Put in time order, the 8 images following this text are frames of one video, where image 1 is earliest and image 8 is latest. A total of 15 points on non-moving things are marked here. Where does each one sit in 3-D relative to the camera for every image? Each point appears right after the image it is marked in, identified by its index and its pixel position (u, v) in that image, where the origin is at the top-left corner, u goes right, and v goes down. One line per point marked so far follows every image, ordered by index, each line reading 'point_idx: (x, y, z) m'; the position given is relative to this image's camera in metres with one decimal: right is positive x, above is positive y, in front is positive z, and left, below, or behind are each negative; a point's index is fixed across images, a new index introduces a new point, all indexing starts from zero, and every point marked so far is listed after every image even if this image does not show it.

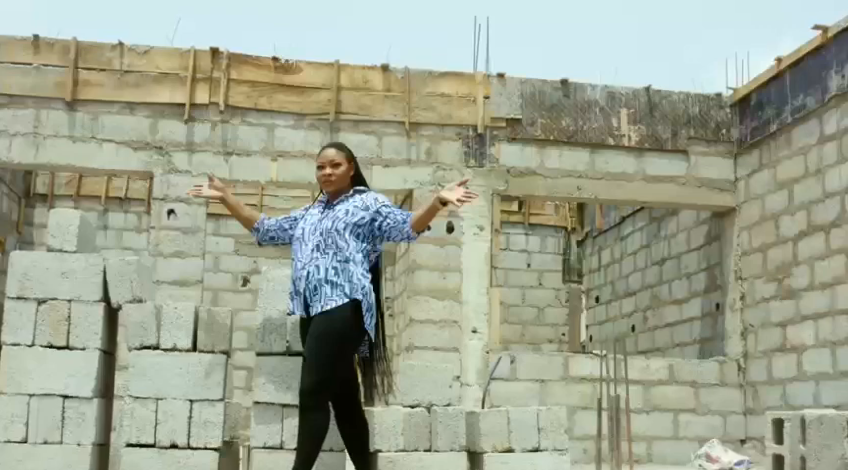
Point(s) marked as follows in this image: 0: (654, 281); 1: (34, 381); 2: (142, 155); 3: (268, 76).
0: (+2.4, -0.5, +10.4) m
1: (-1.7, -0.6, +4.5) m
2: (-2.2, +0.6, +7.9) m
3: (-1.3, +1.3, +8.2) m
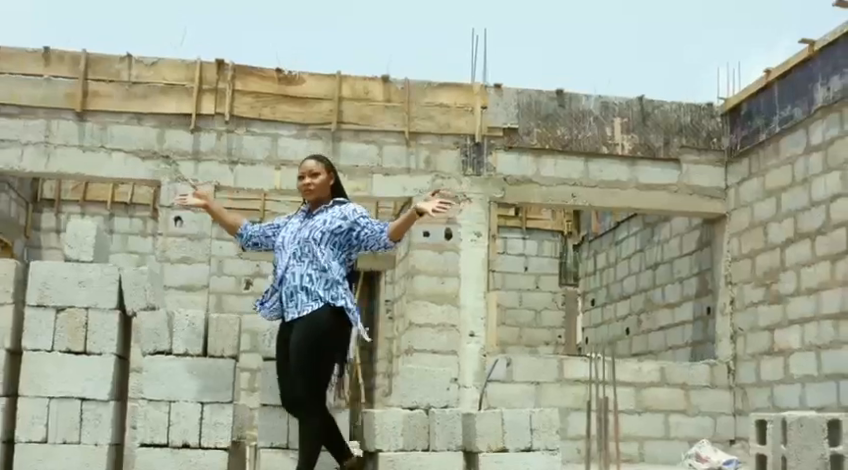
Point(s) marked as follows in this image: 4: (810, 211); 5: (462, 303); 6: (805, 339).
0: (+2.4, -0.5, +10.7) m
1: (-1.7, -0.7, +4.7) m
2: (-2.2, +0.6, +8.2) m
3: (-1.3, +1.2, +8.4) m
4: (+2.9, +0.2, +7.7) m
5: (+0.3, -0.6, +8.4) m
6: (+2.9, -0.8, +7.6) m
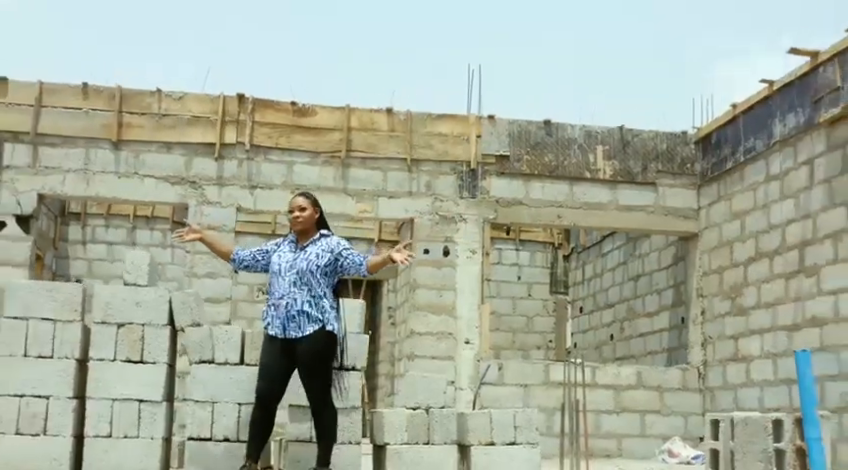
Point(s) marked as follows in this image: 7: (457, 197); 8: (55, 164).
0: (+2.4, -0.7, +11.6) m
1: (-1.7, -0.8, +5.6) m
2: (-2.2, +0.4, +9.1) m
3: (-1.3, +1.1, +9.3) m
4: (+2.9, 0.0, +8.6) m
5: (+0.3, -0.7, +9.3) m
6: (+2.9, -0.9, +8.6) m
7: (+0.3, +0.4, +9.6) m
8: (-3.3, +0.6, +9.0) m
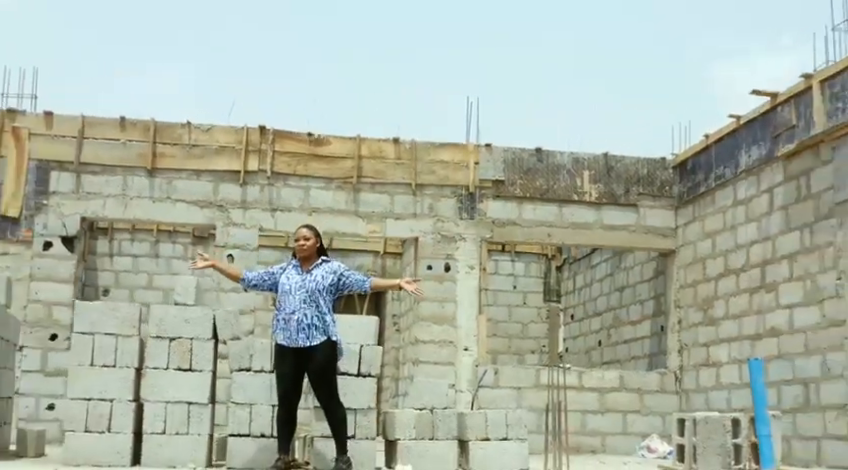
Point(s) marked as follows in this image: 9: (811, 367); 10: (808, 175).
0: (+2.4, -0.9, +12.7) m
1: (-1.7, -1.0, +6.7) m
2: (-2.2, +0.2, +10.1) m
3: (-1.2, +0.9, +10.4) m
4: (+3.0, -0.2, +9.7) m
5: (+0.3, -0.9, +10.3) m
6: (+2.9, -1.1, +9.6) m
7: (+0.3, +0.2, +10.6) m
8: (-3.2, +0.4, +10.0) m
9: (+3.2, -1.1, +8.3) m
10: (+3.2, +0.5, +8.5) m
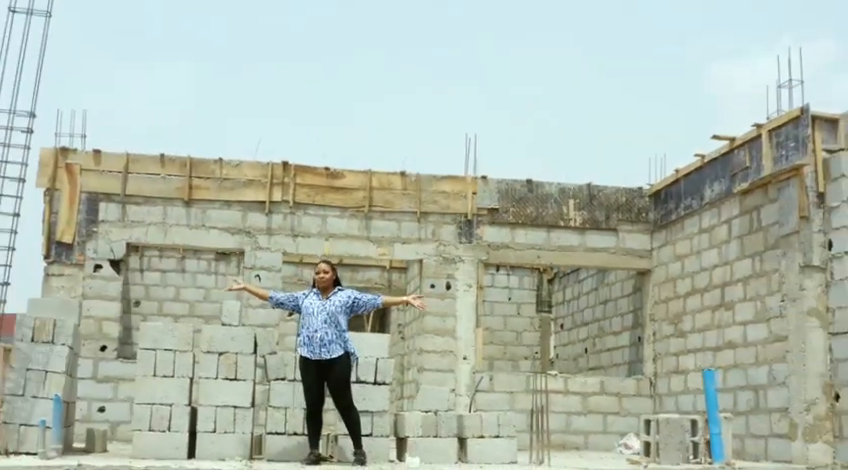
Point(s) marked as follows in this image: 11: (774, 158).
0: (+2.4, -1.1, +14.0) m
1: (-1.6, -1.3, +8.0) m
2: (-2.1, 0.0, +11.5) m
3: (-1.2, +0.6, +11.8) m
4: (+3.0, -0.4, +11.0) m
5: (+0.4, -1.2, +11.7) m
6: (+2.9, -1.4, +11.0) m
7: (+0.4, -0.1, +12.0) m
8: (-3.2, +0.2, +11.4) m
9: (+3.2, -1.3, +9.7) m
10: (+3.3, +0.2, +9.9) m
11: (+3.3, +0.7, +9.6) m
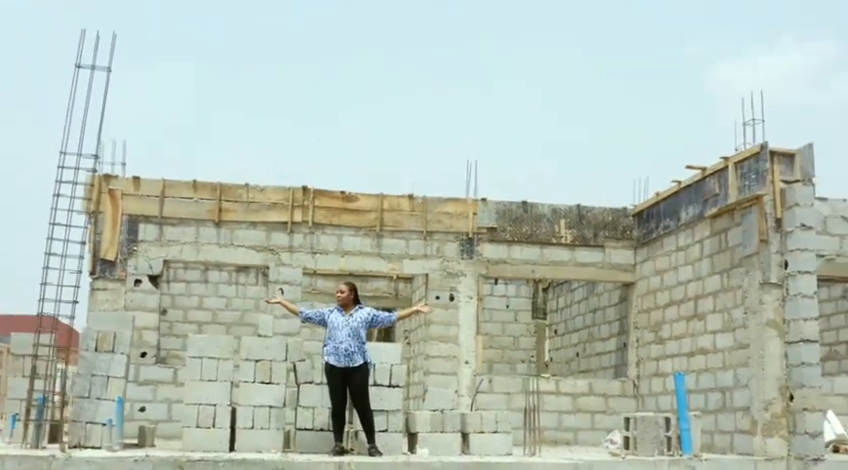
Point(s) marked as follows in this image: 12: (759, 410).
0: (+2.5, -1.3, +15.3) m
1: (-1.6, -1.5, +9.4) m
2: (-2.1, -0.2, +12.8) m
3: (-1.1, +0.4, +13.1) m
4: (+3.1, -0.6, +12.4) m
5: (+0.5, -1.4, +13.0) m
6: (+3.0, -1.6, +12.3) m
7: (+0.5, -0.3, +13.3) m
8: (-3.1, 0.0, +12.7) m
9: (+3.3, -1.6, +11.0) m
10: (+3.3, 0.0, +11.2) m
11: (+3.4, +0.5, +10.9) m
12: (+3.4, -1.8, +10.4) m
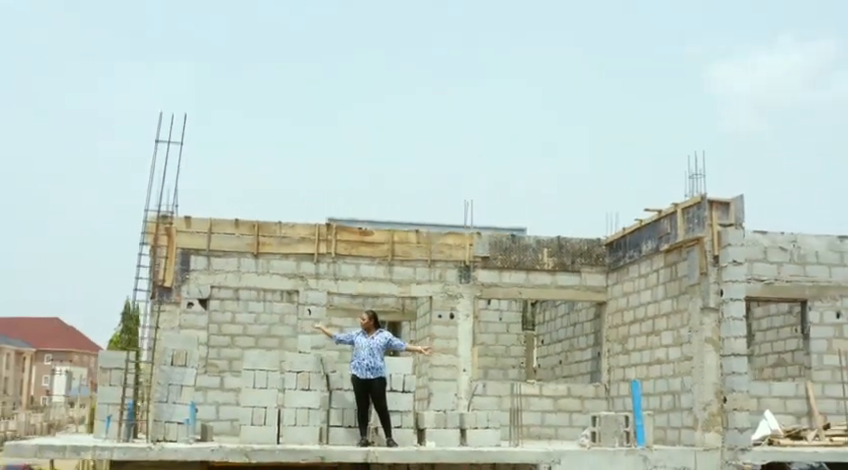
0: (+2.6, -1.8, +17.8) m
1: (-1.5, -2.0, +11.8) m
2: (-2.0, -0.7, +15.3) m
3: (-1.0, 0.0, +15.6) m
4: (+3.2, -1.1, +14.8) m
5: (+0.5, -1.8, +15.5) m
6: (+3.1, -2.0, +14.8) m
7: (+0.5, -0.7, +15.8) m
8: (-3.1, -0.5, +15.2) m
9: (+3.4, -2.0, +13.5) m
10: (+3.4, -0.4, +13.7) m
11: (+3.5, +0.1, +13.4) m
12: (+3.5, -2.2, +12.9) m
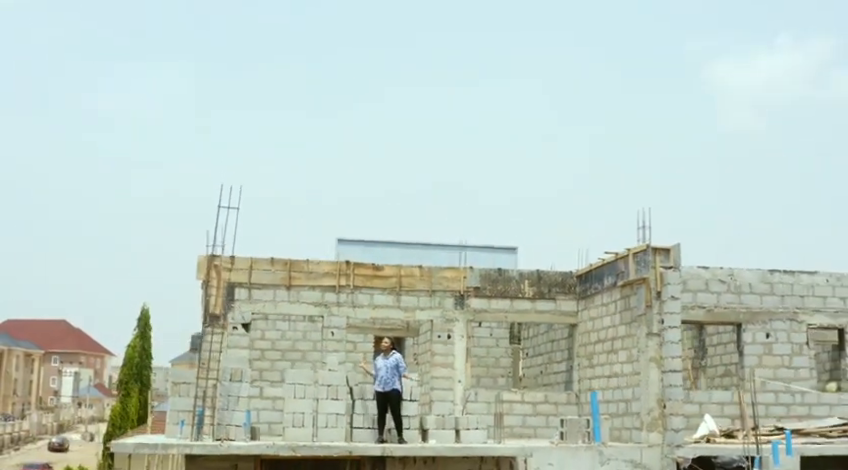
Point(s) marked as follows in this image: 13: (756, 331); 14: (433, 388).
0: (+2.6, -2.4, +21.2) m
1: (-1.5, -2.6, +15.2) m
2: (-2.0, -1.3, +18.7) m
3: (-1.0, -0.7, +18.9) m
4: (+3.2, -1.7, +18.2) m
5: (+0.6, -2.5, +18.9) m
6: (+3.1, -2.7, +18.1) m
7: (+0.6, -1.4, +19.1) m
8: (-3.0, -1.1, +18.6) m
9: (+3.4, -2.6, +16.8) m
10: (+3.4, -1.1, +17.1) m
11: (+3.5, -0.6, +16.7) m
12: (+3.5, -2.9, +16.2) m
13: (+6.2, -1.8, +18.8) m
14: (+0.2, -2.9, +18.7) m
